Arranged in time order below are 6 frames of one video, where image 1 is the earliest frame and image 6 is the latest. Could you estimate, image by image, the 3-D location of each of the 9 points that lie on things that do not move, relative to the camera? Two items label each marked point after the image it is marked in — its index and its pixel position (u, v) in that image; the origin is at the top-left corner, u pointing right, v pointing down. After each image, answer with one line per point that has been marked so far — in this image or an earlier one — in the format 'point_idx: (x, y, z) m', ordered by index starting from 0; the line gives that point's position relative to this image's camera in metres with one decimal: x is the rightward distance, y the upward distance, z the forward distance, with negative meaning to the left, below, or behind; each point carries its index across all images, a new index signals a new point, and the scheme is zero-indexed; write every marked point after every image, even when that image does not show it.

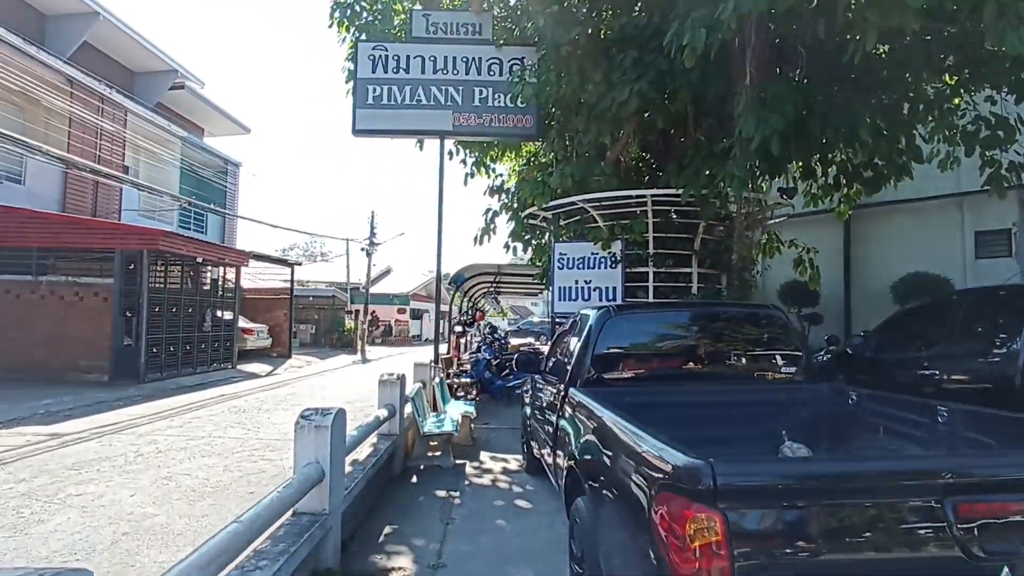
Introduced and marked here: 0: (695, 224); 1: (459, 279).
0: (+2.3, +0.8, +7.4) m
1: (-0.9, +0.2, +10.9) m
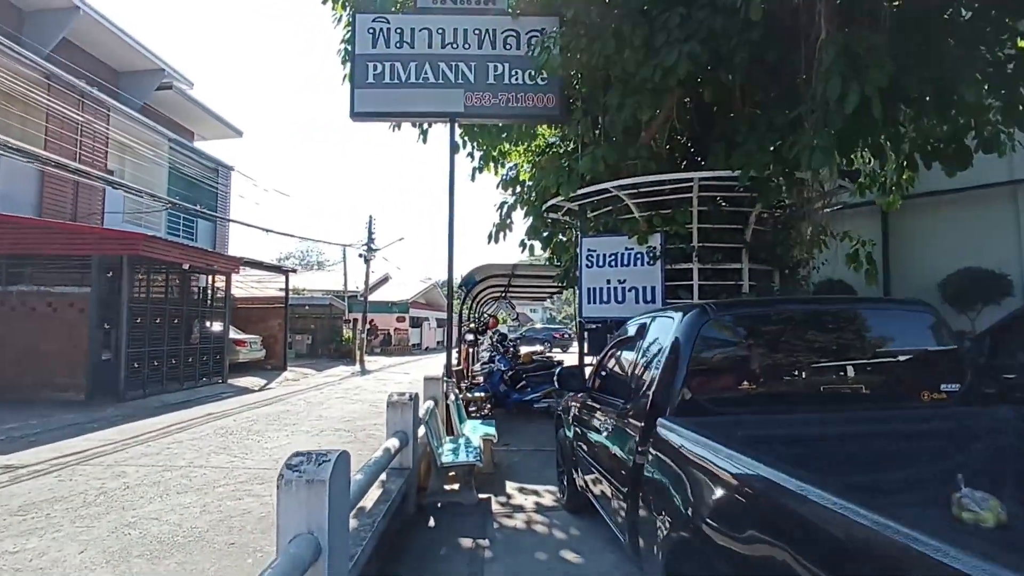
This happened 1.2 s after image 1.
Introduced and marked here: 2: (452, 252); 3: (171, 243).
0: (+2.6, +0.8, +6.5) m
1: (-0.7, +0.1, +9.9) m
2: (-0.8, +0.5, +7.6) m
3: (-7.2, +1.0, +12.4) m
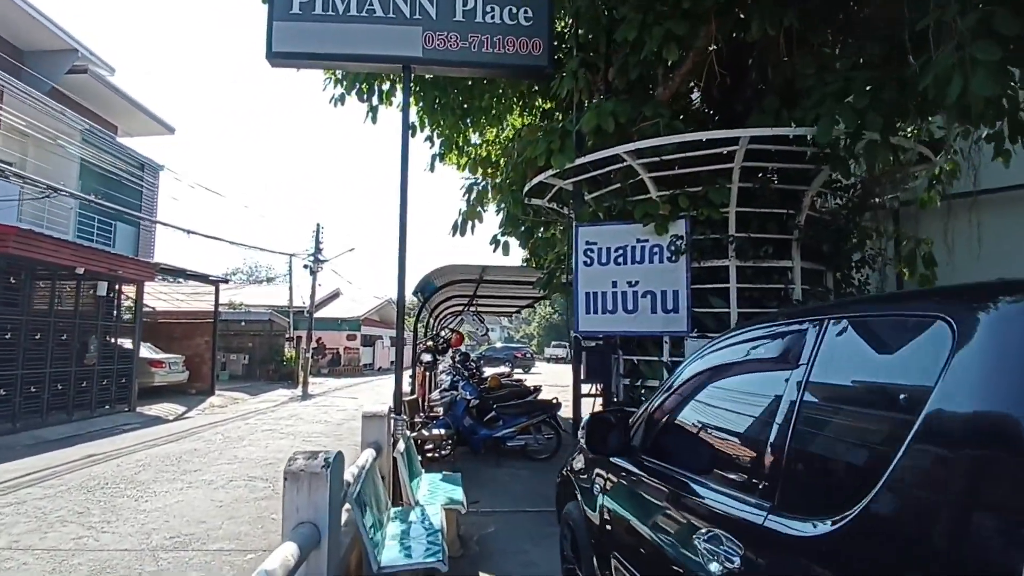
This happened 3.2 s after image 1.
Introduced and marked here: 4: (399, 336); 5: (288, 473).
0: (+2.4, +0.8, +4.9) m
1: (-1.1, 0.0, +8.0) m
2: (-1.0, +0.4, +5.7) m
3: (-7.8, +0.8, +10.1) m
4: (-1.1, -0.5, +5.7) m
5: (-1.0, -0.9, +2.7) m
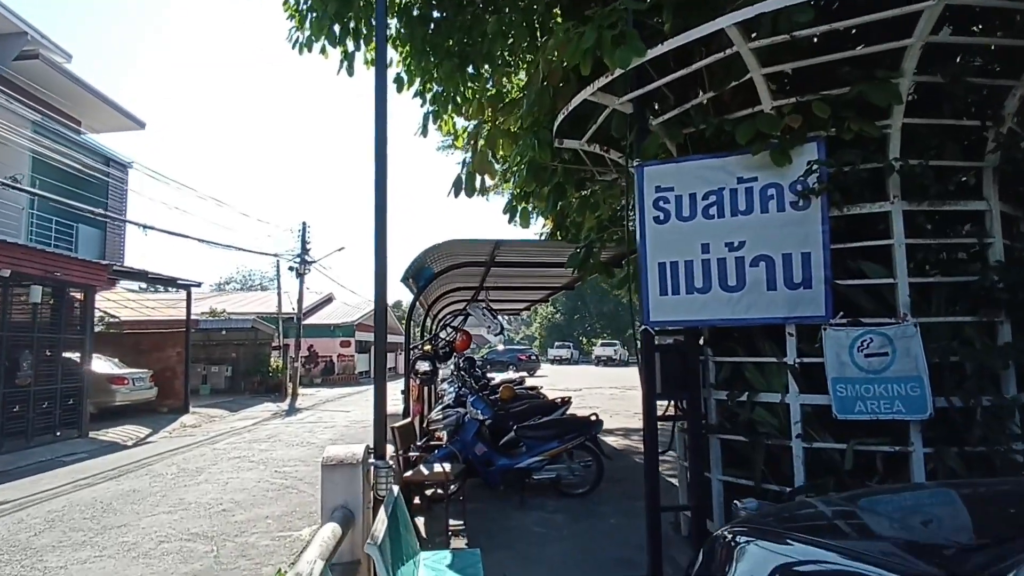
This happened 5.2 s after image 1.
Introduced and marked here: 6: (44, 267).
0: (+2.5, +1.0, +3.1) m
1: (-0.9, +0.1, +6.2) m
2: (-0.8, +0.5, +3.9) m
3: (-7.6, +0.7, +8.3) m
4: (-0.9, -0.3, +3.9) m
5: (-0.8, -0.7, +0.9) m
6: (-7.8, +0.4, +9.8) m
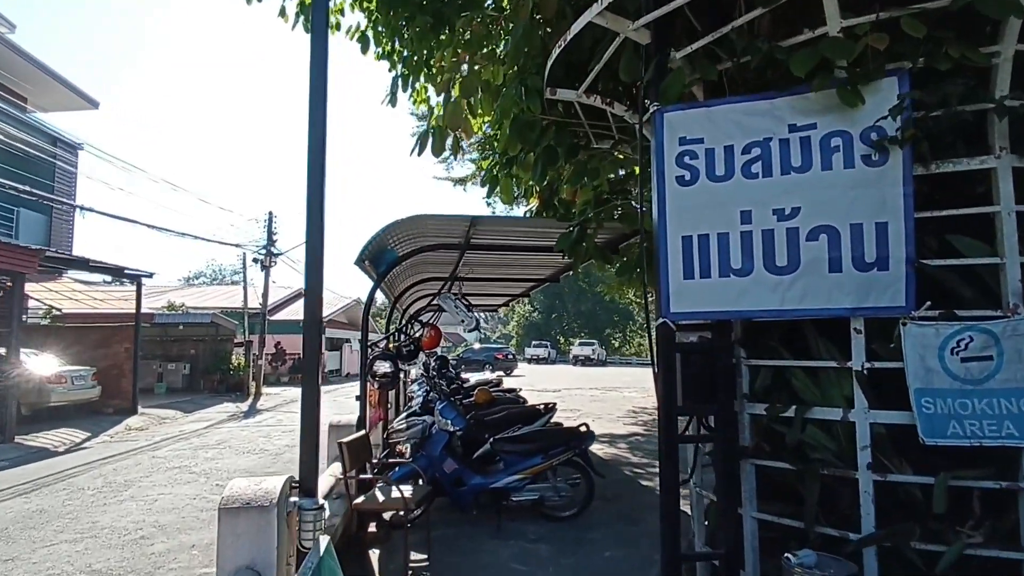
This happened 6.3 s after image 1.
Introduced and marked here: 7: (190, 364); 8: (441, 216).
0: (+2.5, +1.1, +2.3) m
1: (-1.1, +0.2, +5.3) m
2: (-1.0, +0.7, +3.1) m
3: (-7.9, +0.9, +7.1) m
4: (-1.0, -0.2, +3.0) m
5: (-0.8, -0.6, 0.0) m
6: (-8.1, +0.6, +8.7) m
7: (-10.7, -2.5, +19.7) m
8: (-0.5, +0.5, +4.4) m
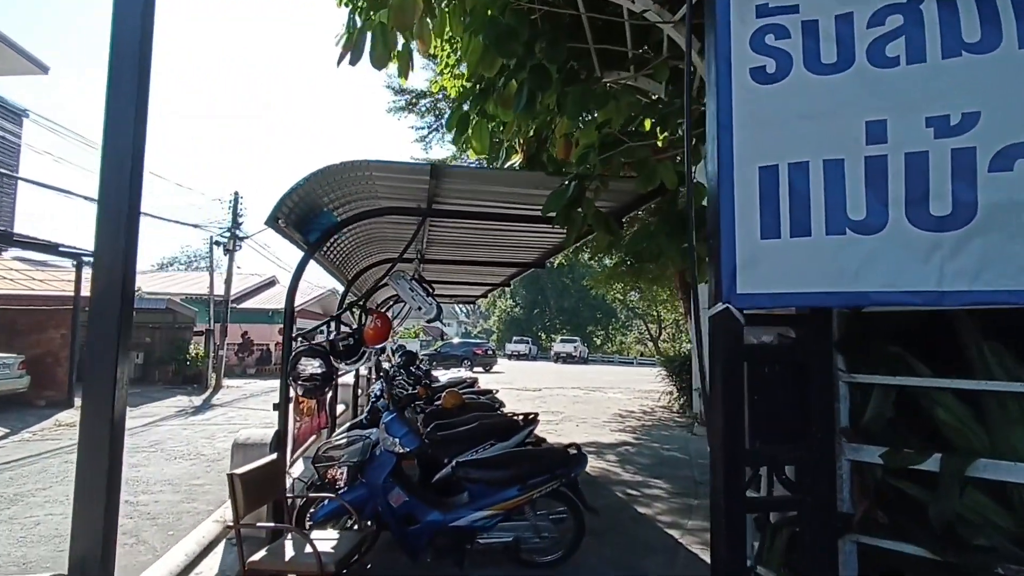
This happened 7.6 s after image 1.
0: (+2.4, +1.1, +1.3) m
1: (-1.3, +0.4, +4.2) m
2: (-1.1, +0.8, +1.9) m
3: (-8.1, +1.3, +5.8) m
4: (-1.1, -0.1, +1.9) m
5: (-0.8, -0.5, -1.1) m
6: (-8.3, +0.9, +7.3) m
7: (-11.4, -2.0, +18.3) m
8: (-0.7, +0.7, +3.3) m
